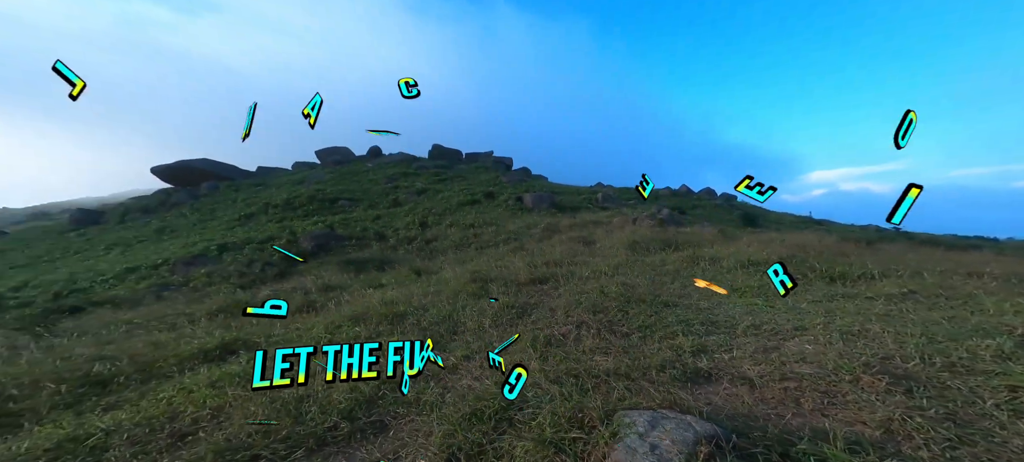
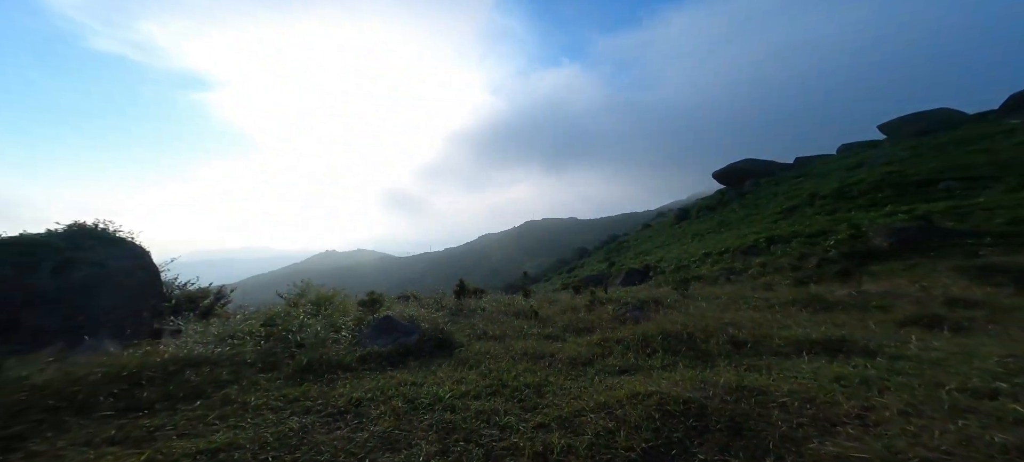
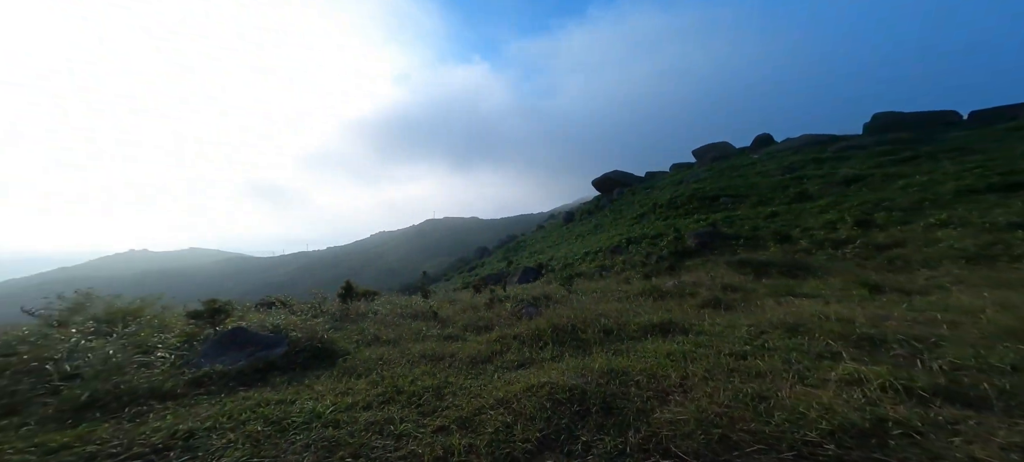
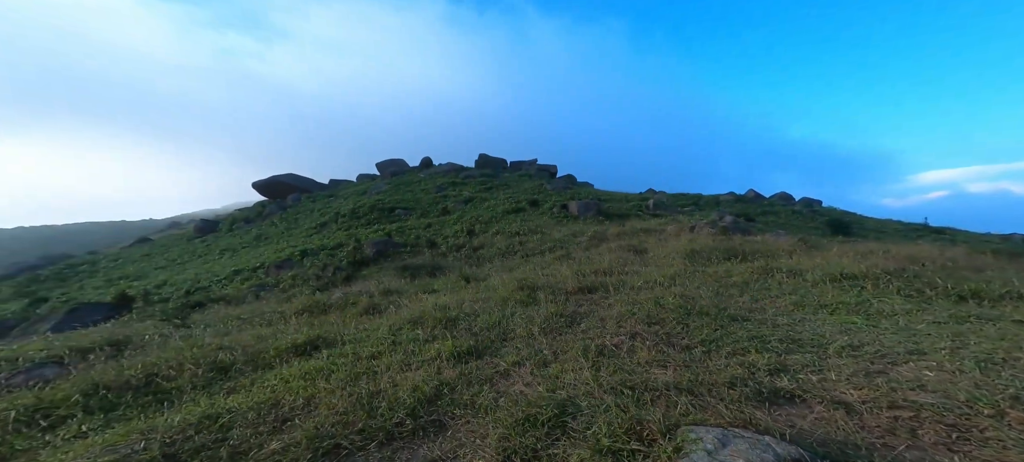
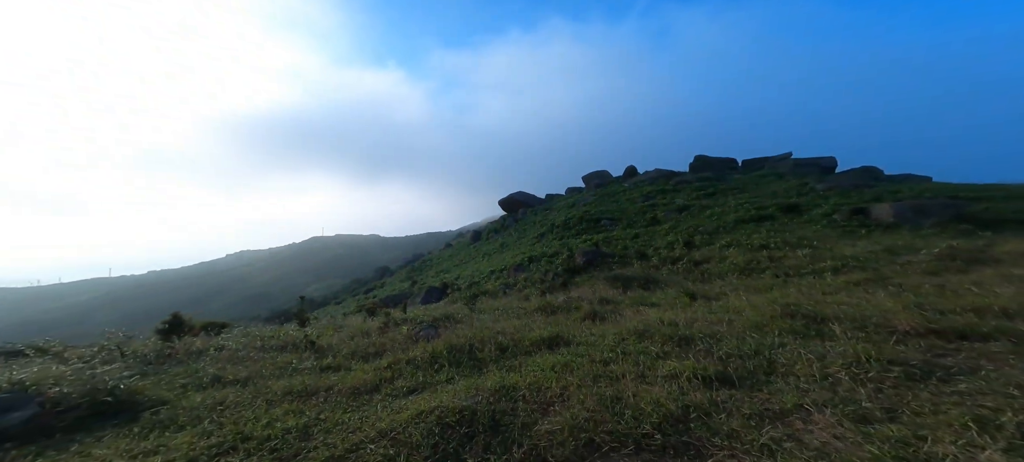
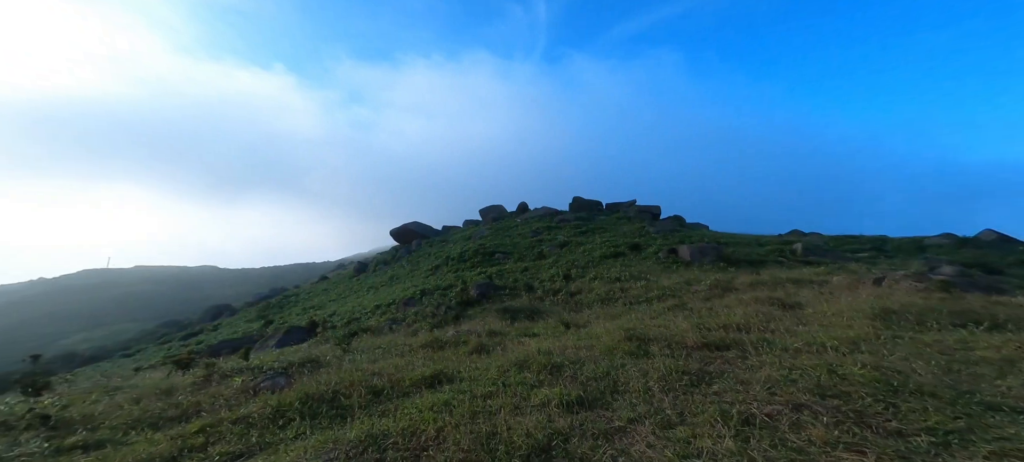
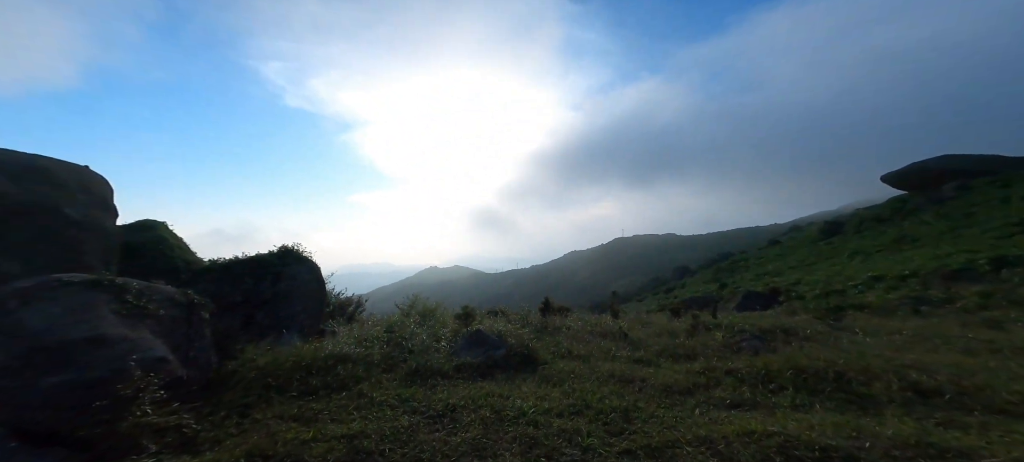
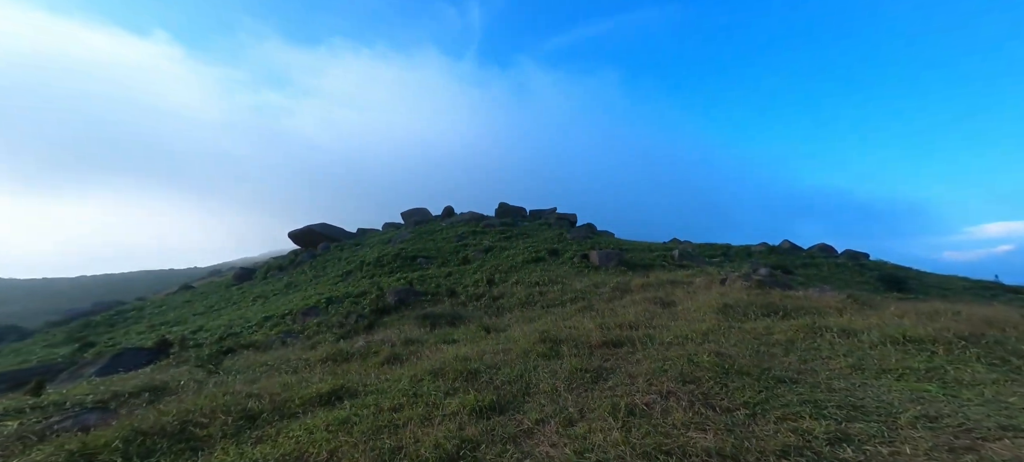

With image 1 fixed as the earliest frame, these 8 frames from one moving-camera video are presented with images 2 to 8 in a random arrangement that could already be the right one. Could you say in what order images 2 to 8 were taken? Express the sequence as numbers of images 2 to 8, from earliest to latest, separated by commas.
4, 8, 6, 5, 3, 2, 7
